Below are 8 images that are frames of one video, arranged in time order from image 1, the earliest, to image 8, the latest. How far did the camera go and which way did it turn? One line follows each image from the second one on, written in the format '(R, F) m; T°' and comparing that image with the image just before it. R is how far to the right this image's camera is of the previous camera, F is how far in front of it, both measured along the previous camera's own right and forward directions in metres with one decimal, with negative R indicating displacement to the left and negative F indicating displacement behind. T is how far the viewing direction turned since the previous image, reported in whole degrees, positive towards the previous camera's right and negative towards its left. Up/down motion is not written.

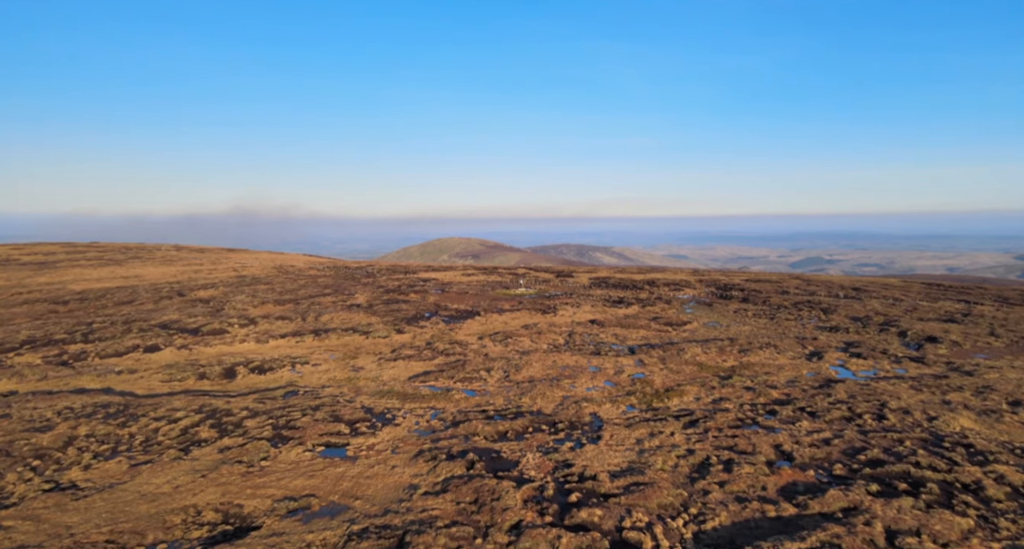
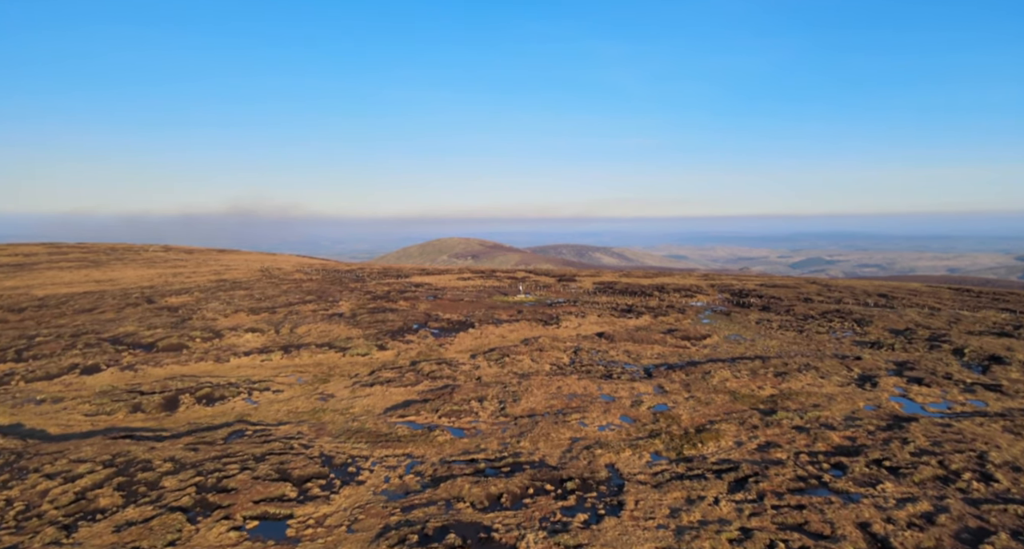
(+0.1, +3.2) m; 0°
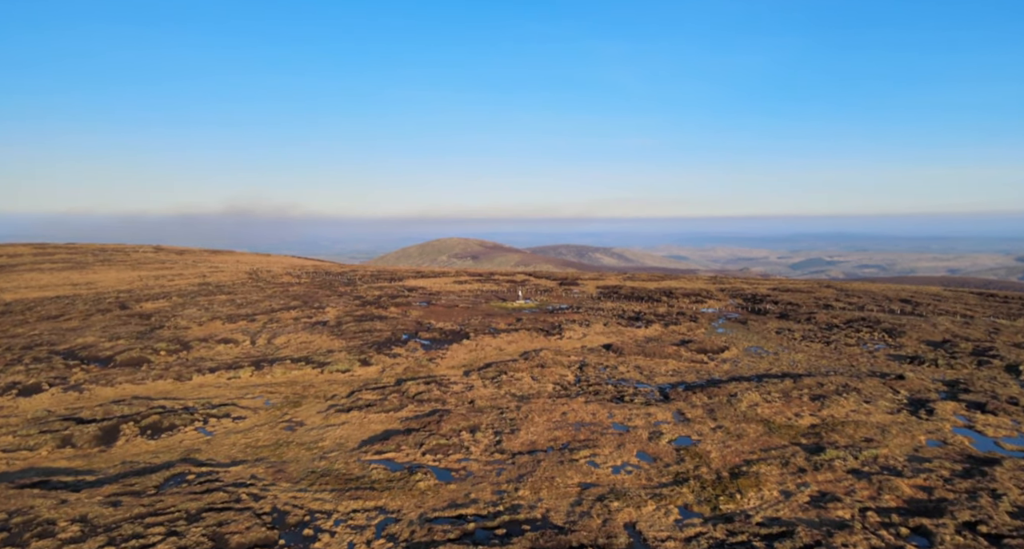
(+0.1, +2.4) m; 0°
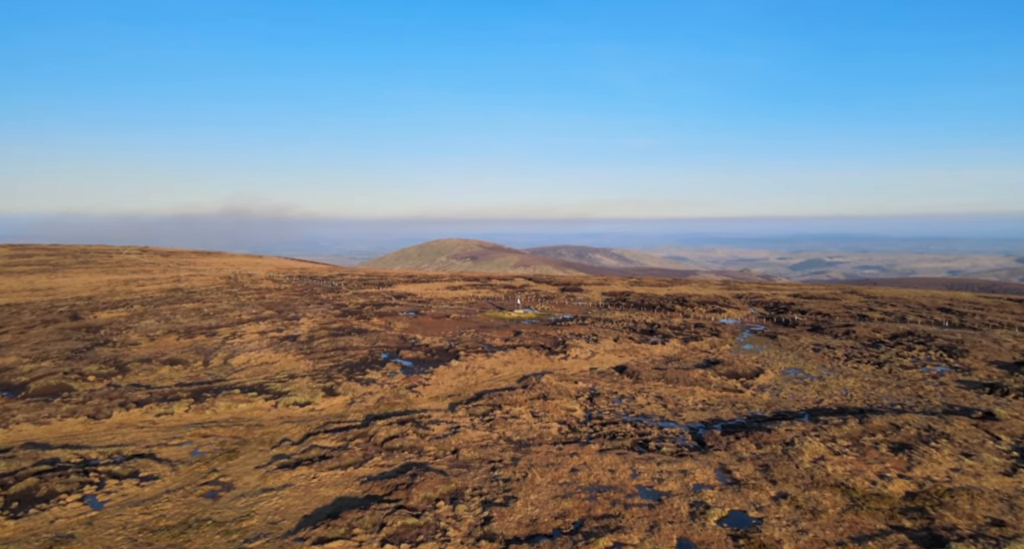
(+0.1, +3.7) m; 0°
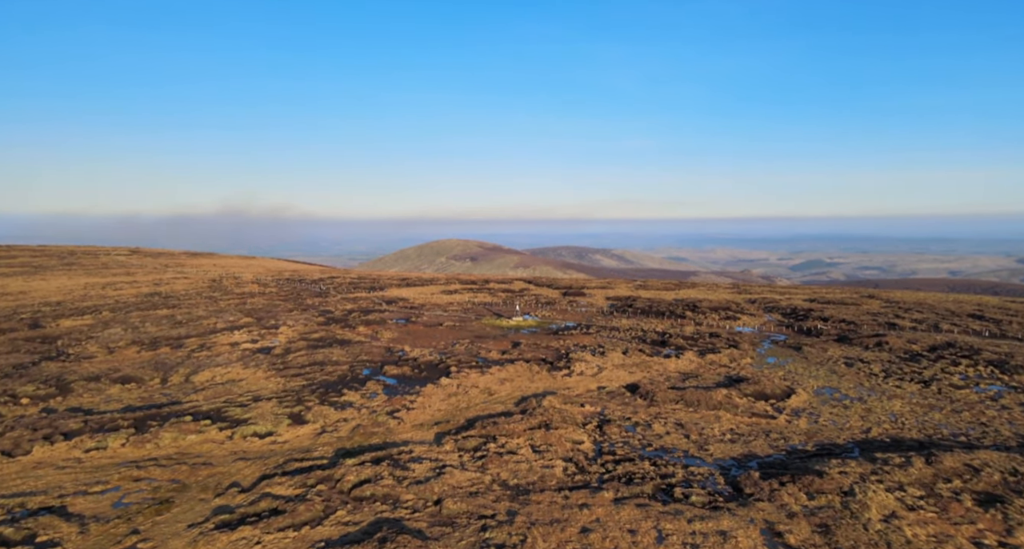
(+0.1, +2.5) m; 0°
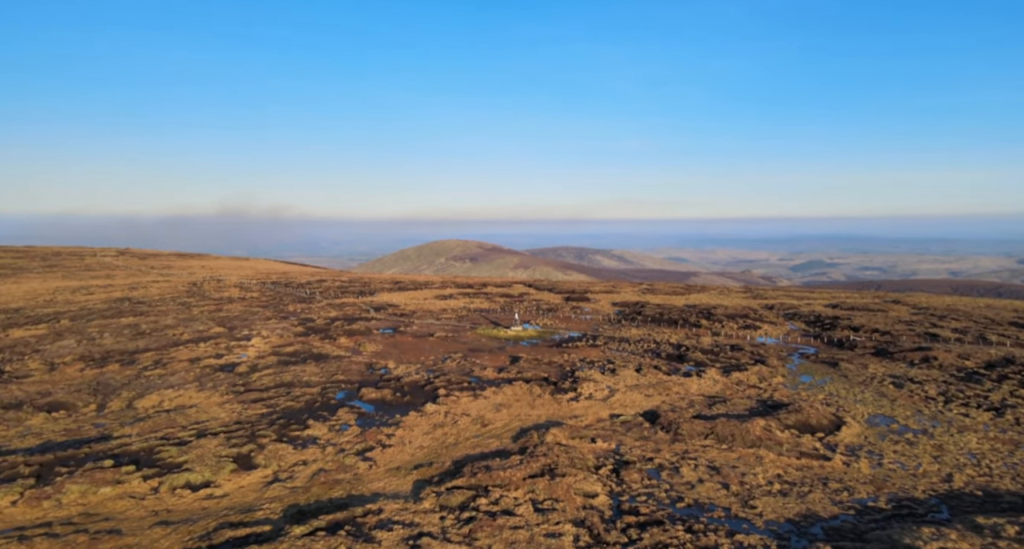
(+0.1, +2.8) m; 0°
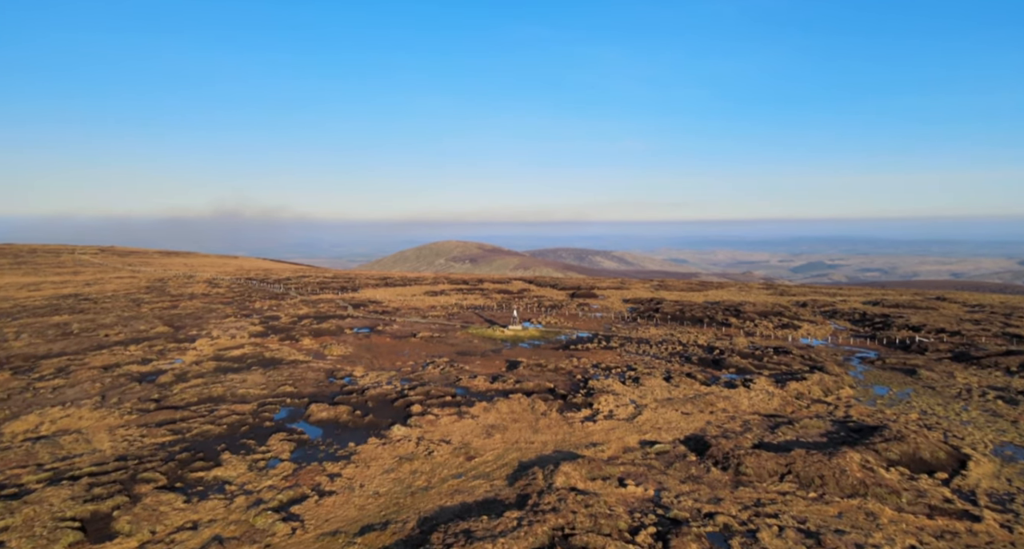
(+0.1, +4.2) m; 0°
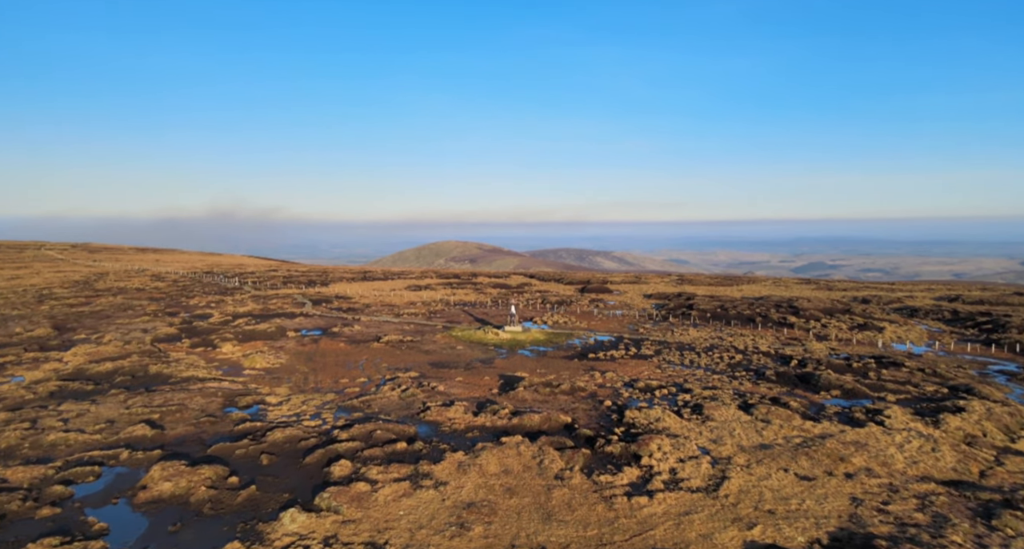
(+0.1, +5.7) m; 0°
